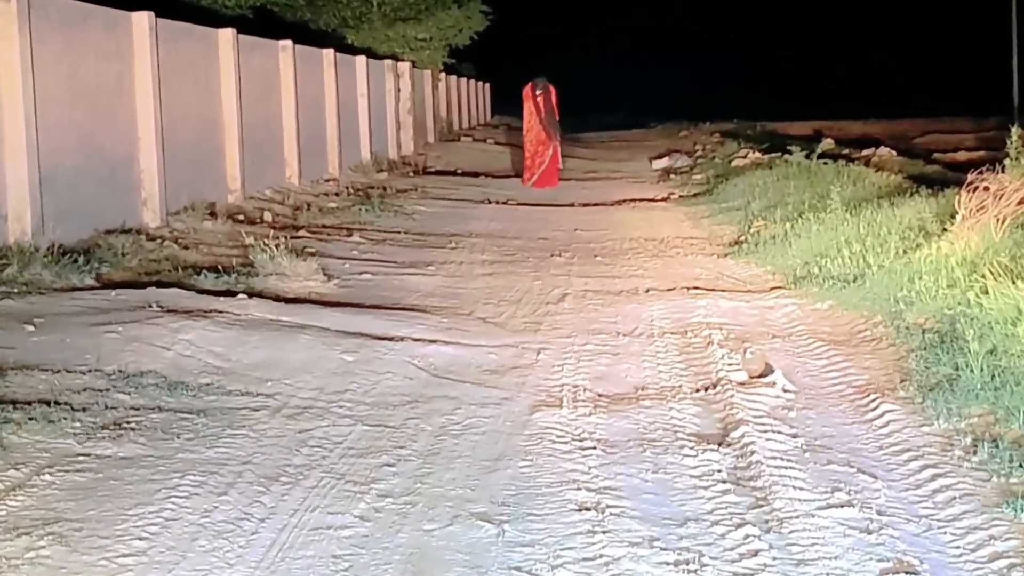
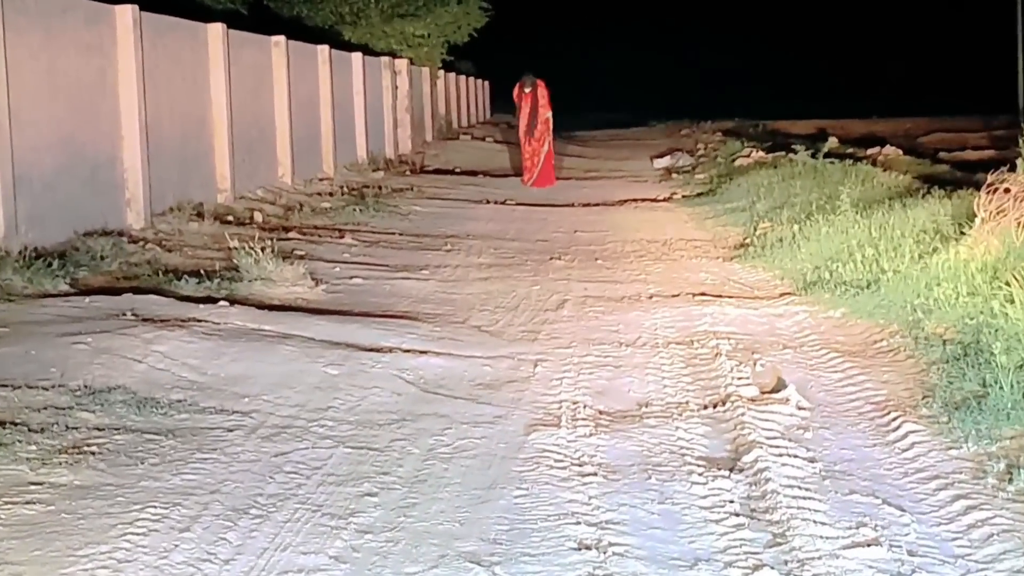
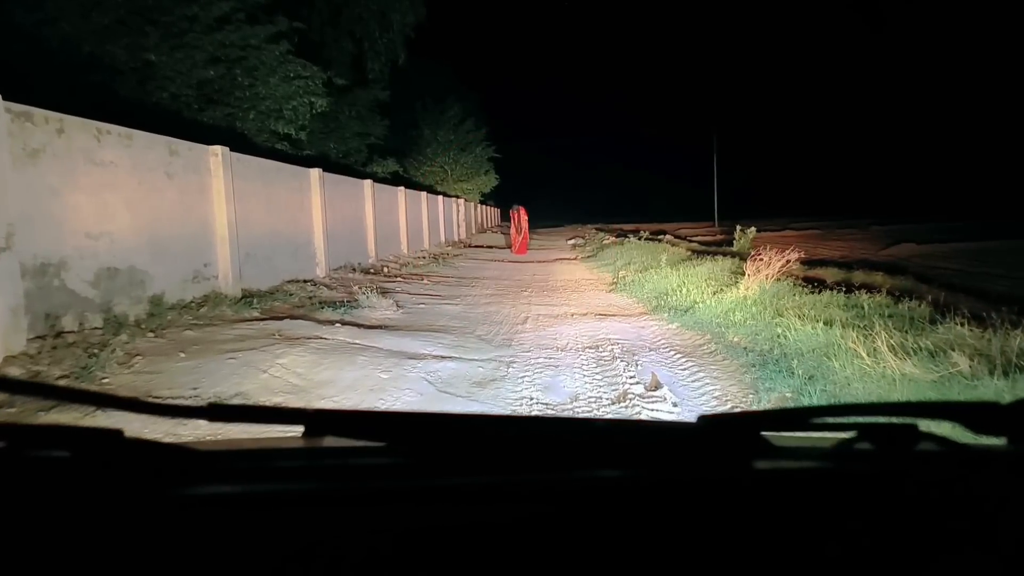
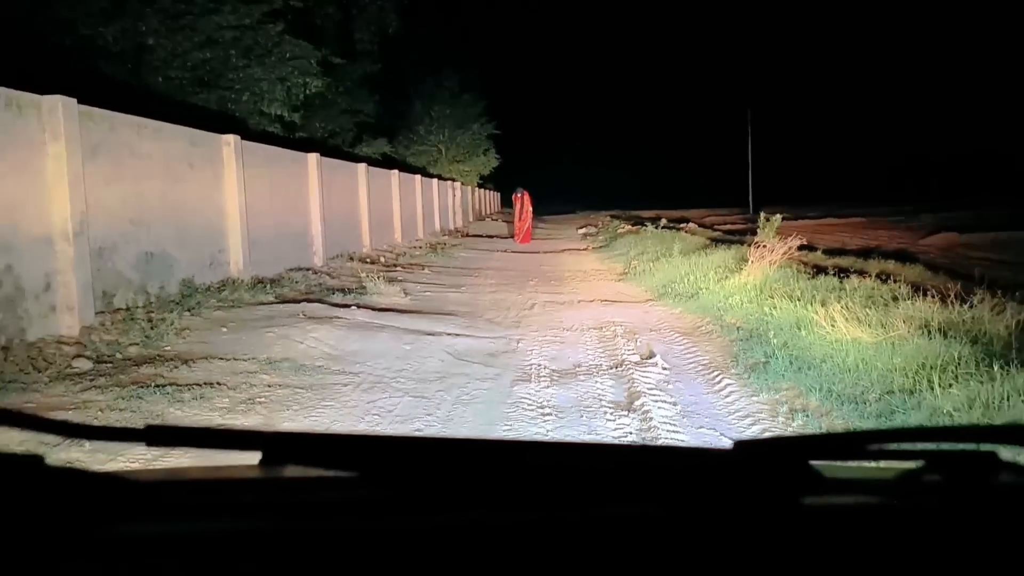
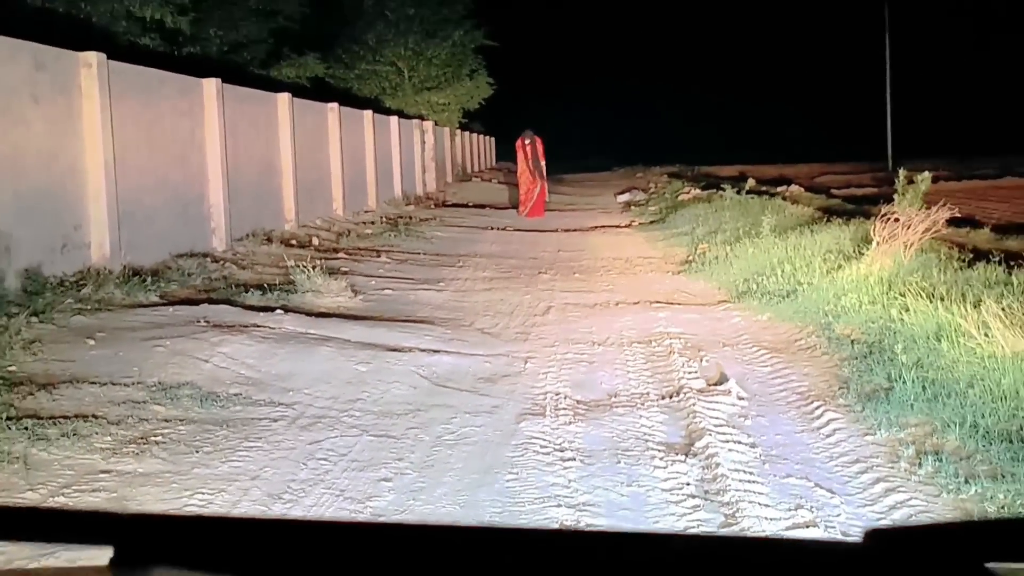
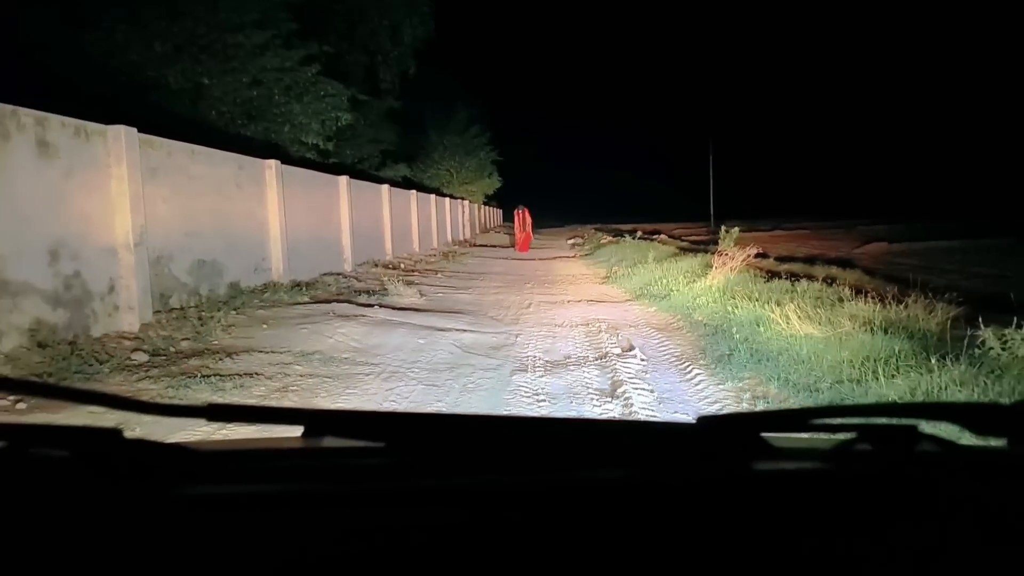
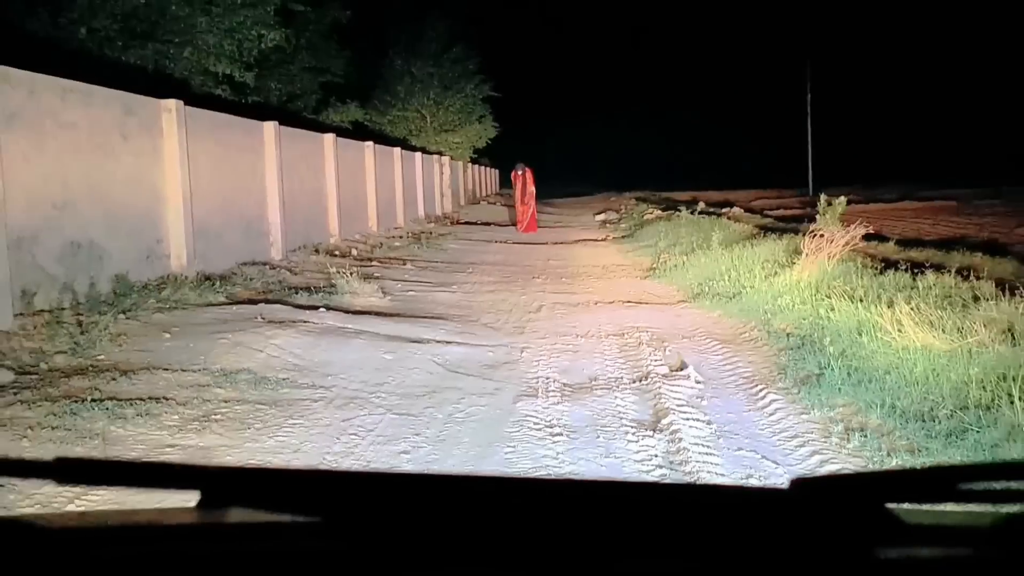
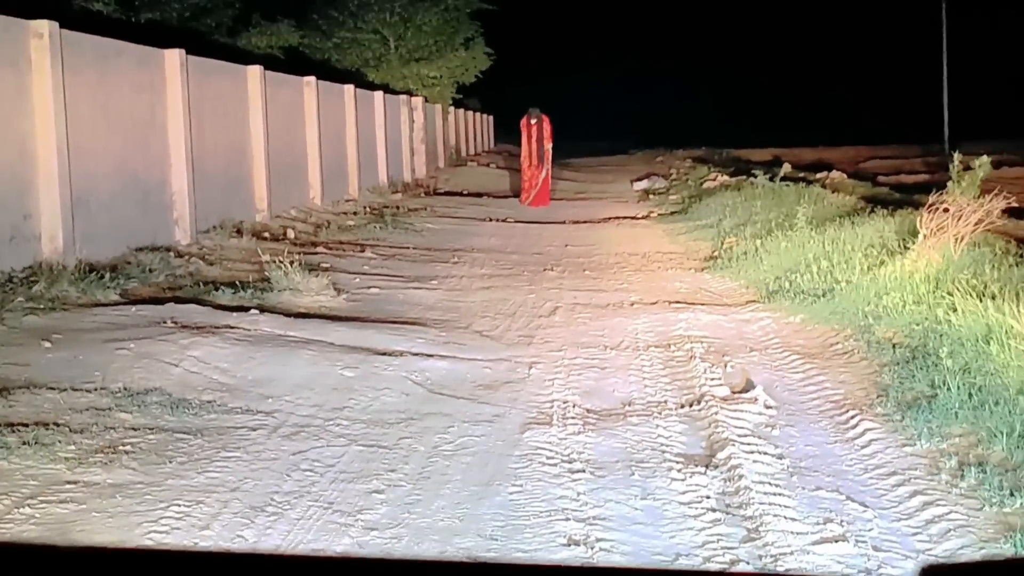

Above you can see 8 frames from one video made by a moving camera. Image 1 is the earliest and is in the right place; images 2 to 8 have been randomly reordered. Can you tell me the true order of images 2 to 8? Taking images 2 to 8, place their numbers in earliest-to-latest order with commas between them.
2, 8, 5, 7, 4, 6, 3
